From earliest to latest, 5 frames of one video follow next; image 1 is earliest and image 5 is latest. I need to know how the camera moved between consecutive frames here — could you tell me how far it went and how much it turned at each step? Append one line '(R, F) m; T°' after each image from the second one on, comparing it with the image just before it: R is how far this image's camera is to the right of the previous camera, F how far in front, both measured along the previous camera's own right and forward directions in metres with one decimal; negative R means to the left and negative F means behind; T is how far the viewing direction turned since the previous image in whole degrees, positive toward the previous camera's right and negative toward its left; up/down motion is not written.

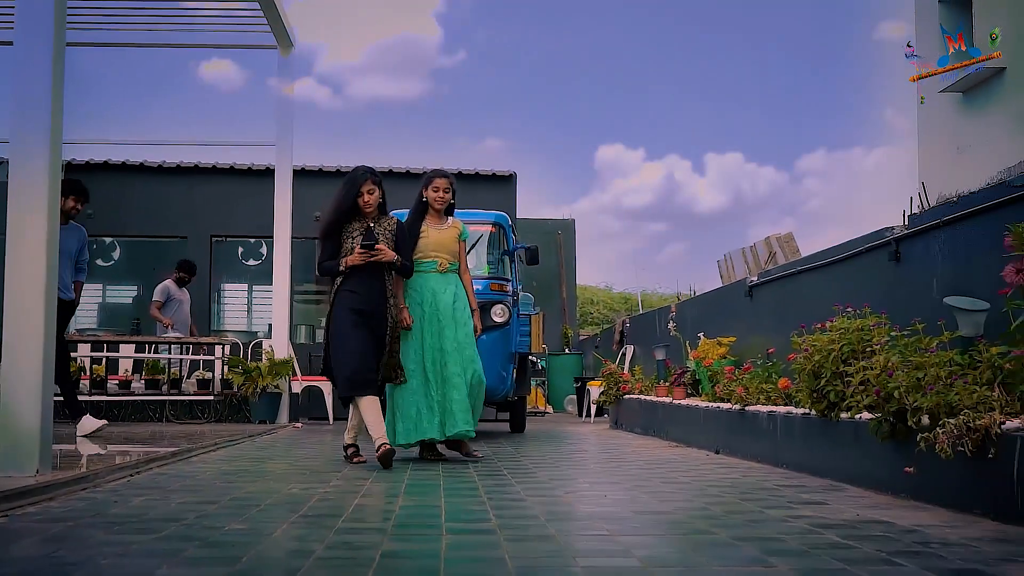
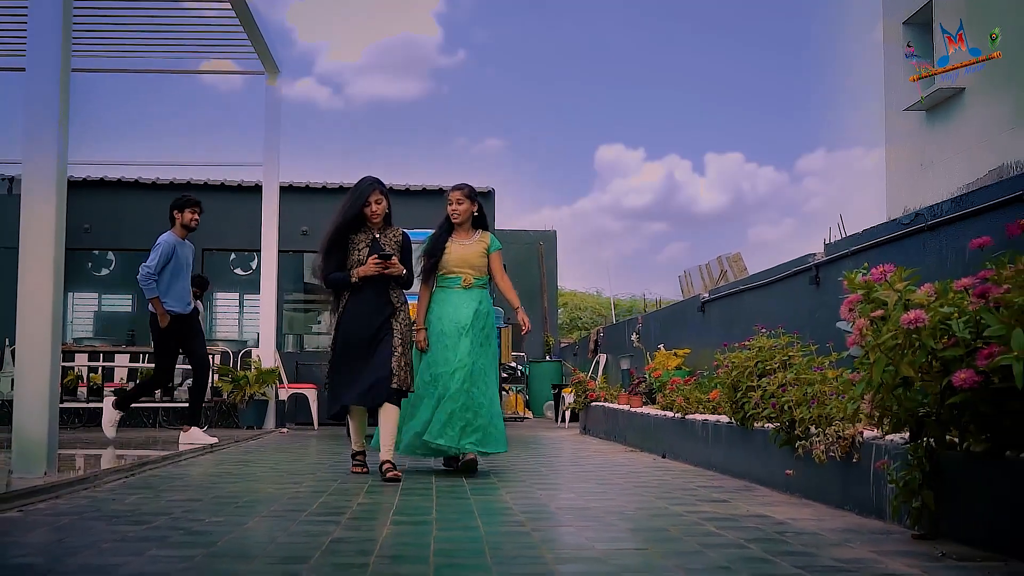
(+0.2, -0.6) m; 0°
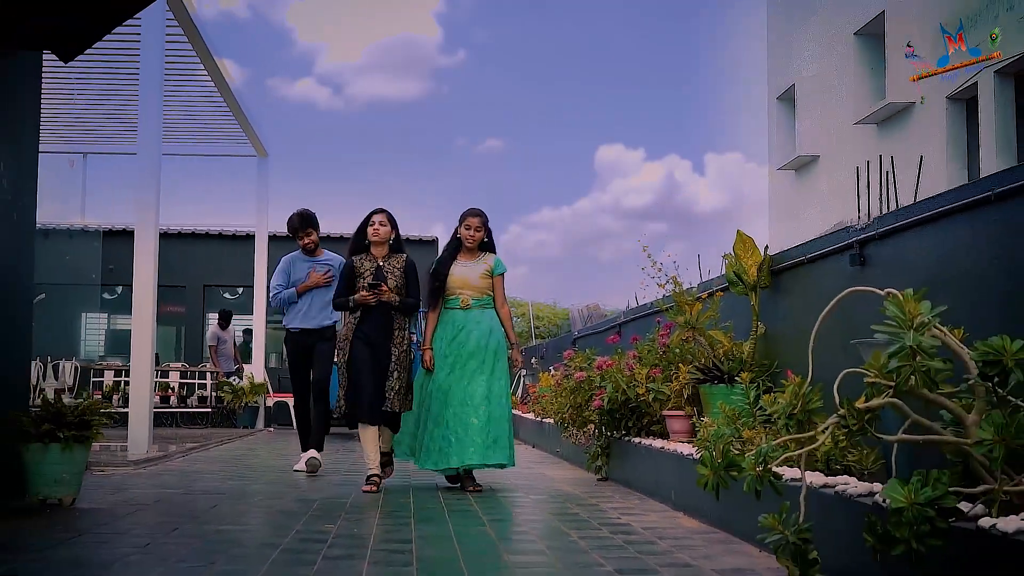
(+0.6, -3.6) m; +2°
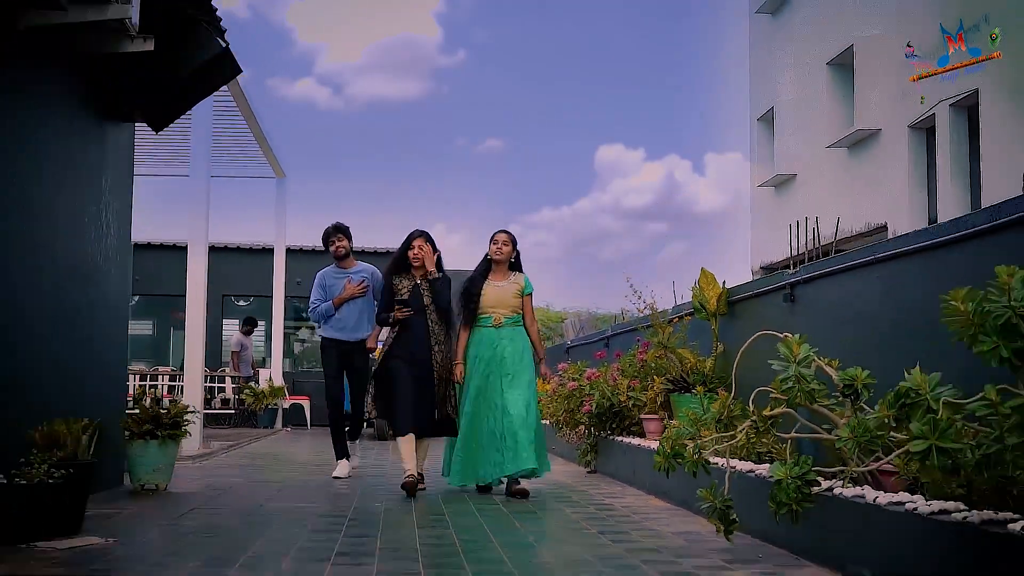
(-0.1, -1.3) m; 0°
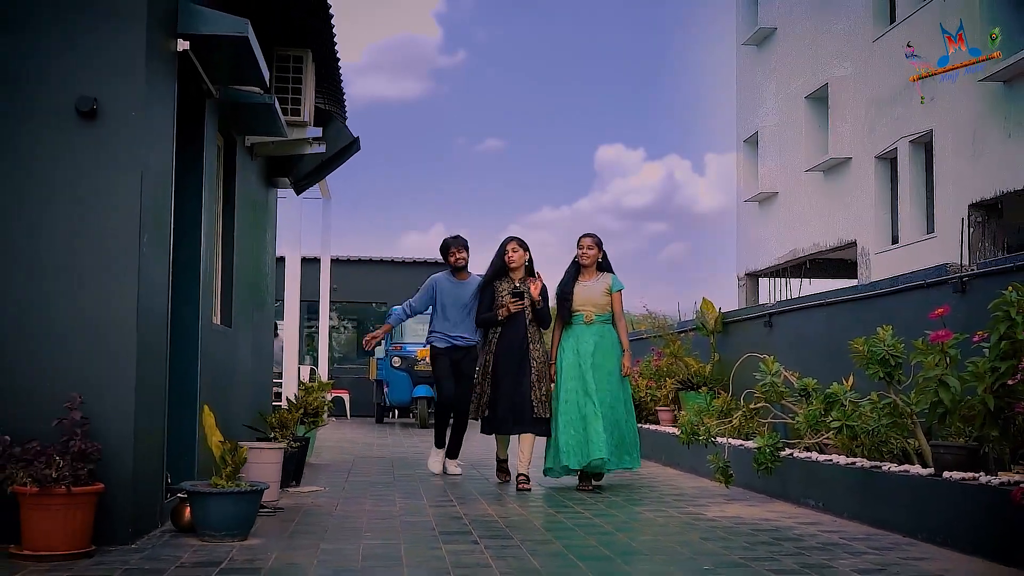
(-0.6, -2.3) m; +1°
